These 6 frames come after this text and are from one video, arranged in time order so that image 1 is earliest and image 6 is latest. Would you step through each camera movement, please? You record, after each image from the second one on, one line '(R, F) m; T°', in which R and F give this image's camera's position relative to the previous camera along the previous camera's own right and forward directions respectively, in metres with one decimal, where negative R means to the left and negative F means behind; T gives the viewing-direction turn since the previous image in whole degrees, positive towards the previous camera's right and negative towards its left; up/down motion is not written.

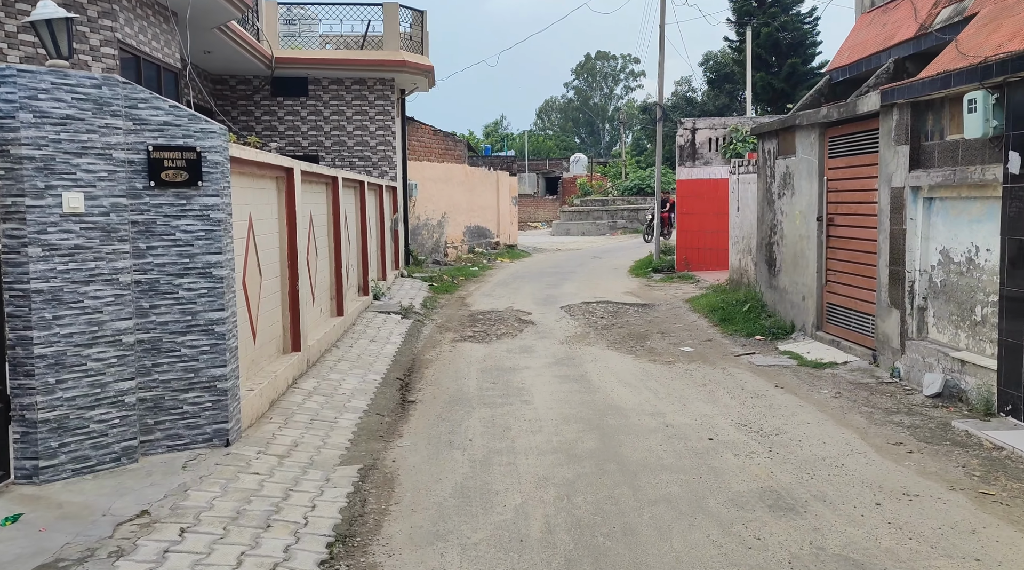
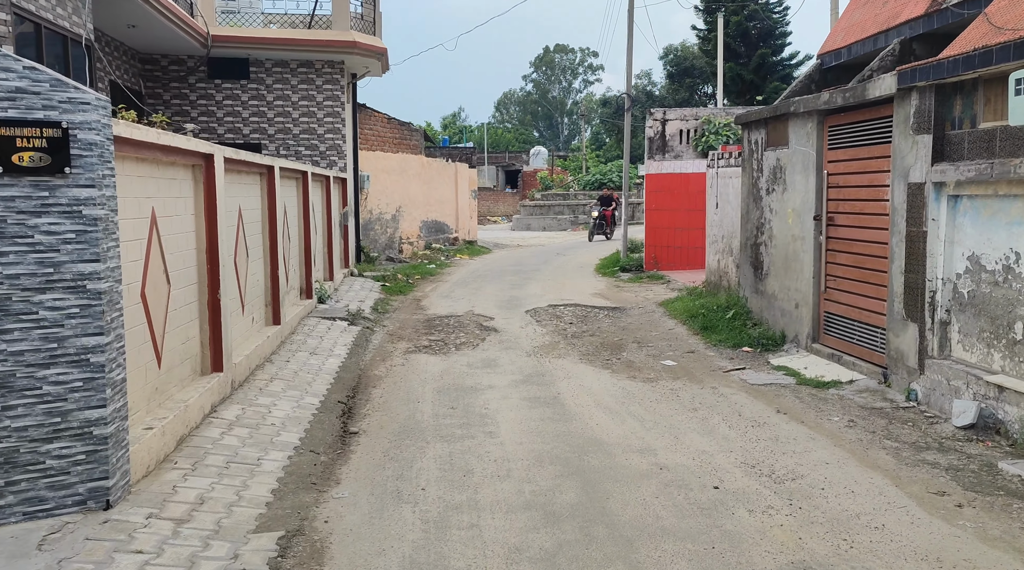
(0.0, +1.0) m; +3°
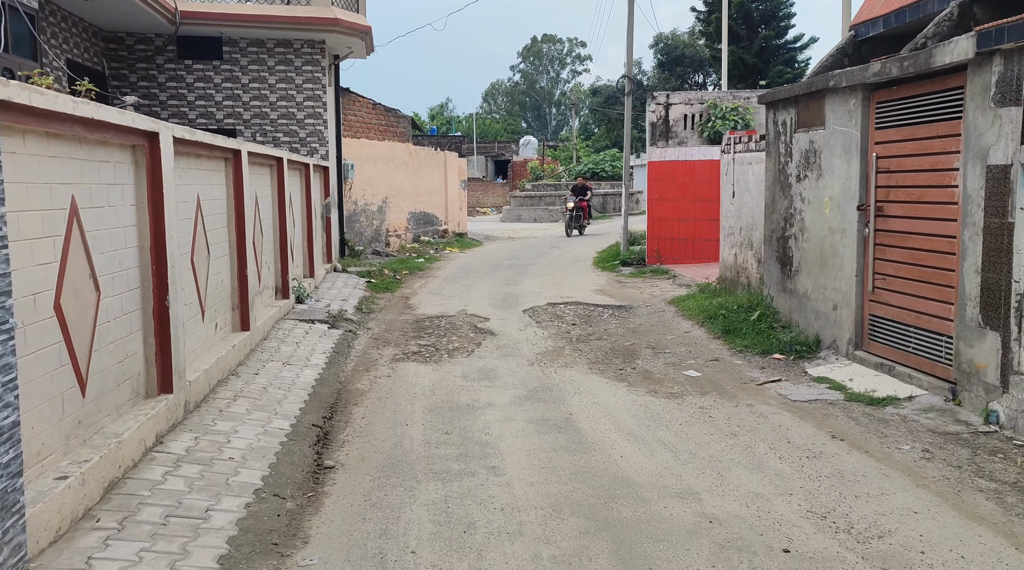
(-0.1, +1.0) m; +1°
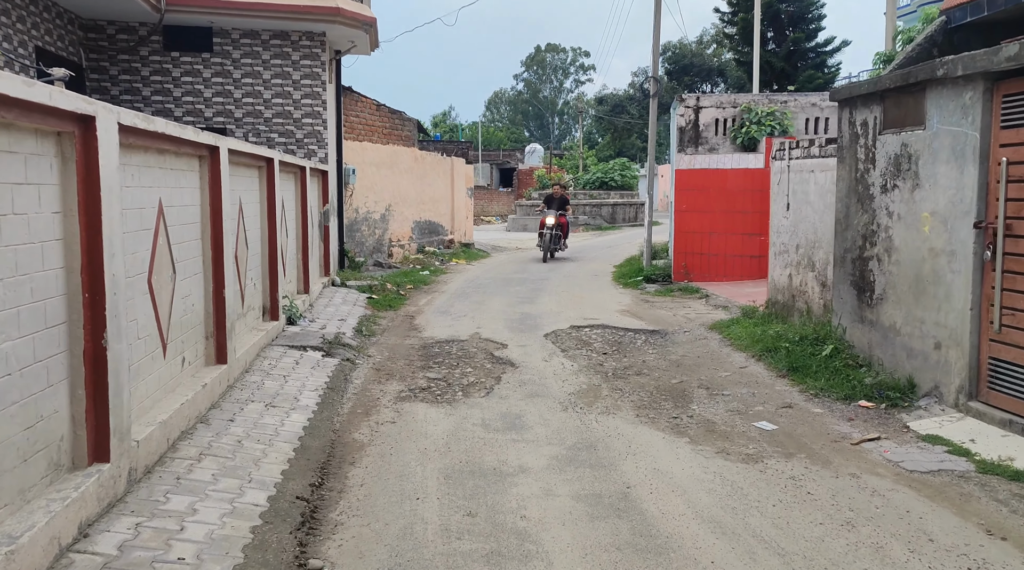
(-0.2, +1.3) m; 0°
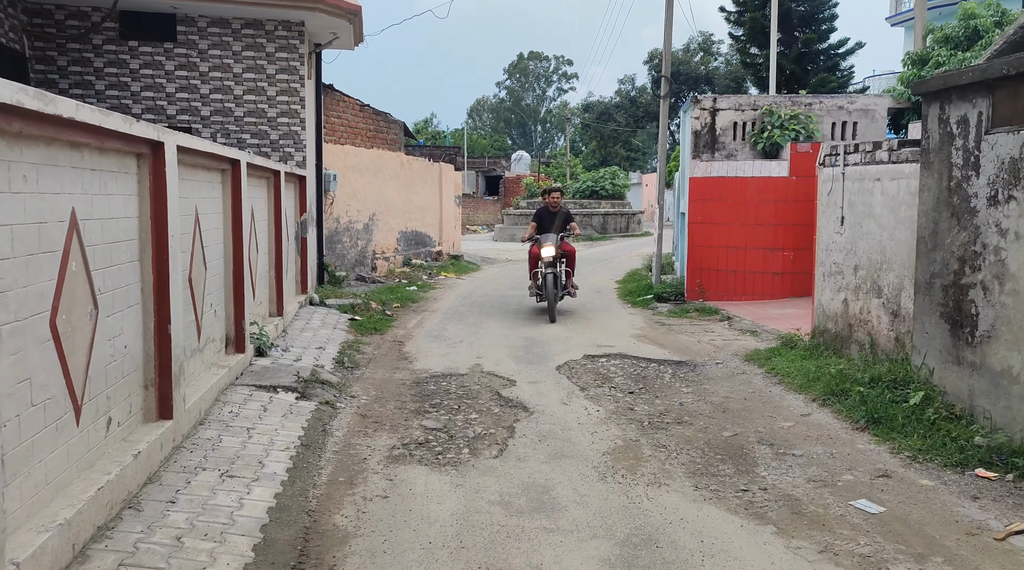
(-0.2, +1.3) m; +1°
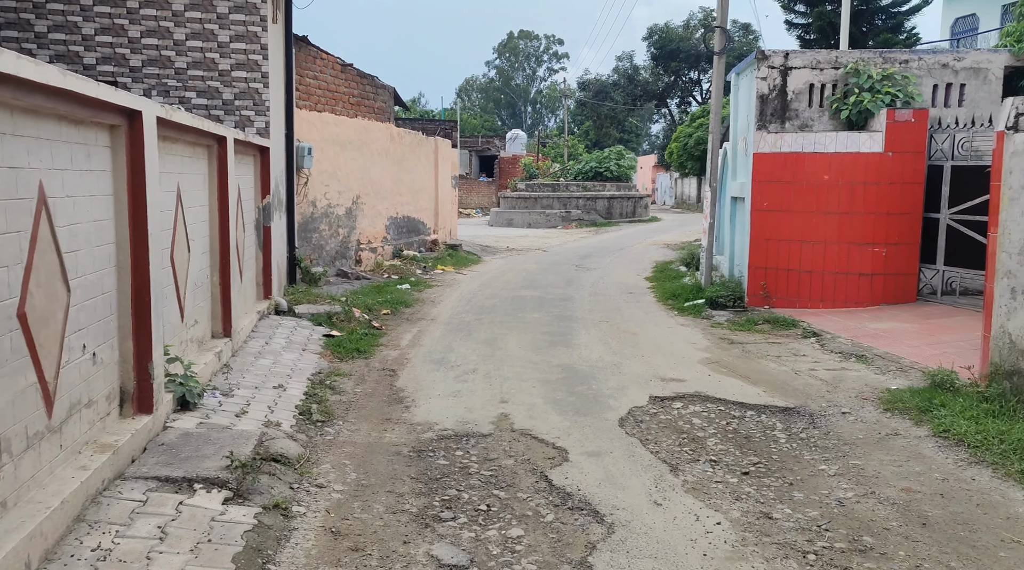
(-0.3, +2.6) m; +1°
